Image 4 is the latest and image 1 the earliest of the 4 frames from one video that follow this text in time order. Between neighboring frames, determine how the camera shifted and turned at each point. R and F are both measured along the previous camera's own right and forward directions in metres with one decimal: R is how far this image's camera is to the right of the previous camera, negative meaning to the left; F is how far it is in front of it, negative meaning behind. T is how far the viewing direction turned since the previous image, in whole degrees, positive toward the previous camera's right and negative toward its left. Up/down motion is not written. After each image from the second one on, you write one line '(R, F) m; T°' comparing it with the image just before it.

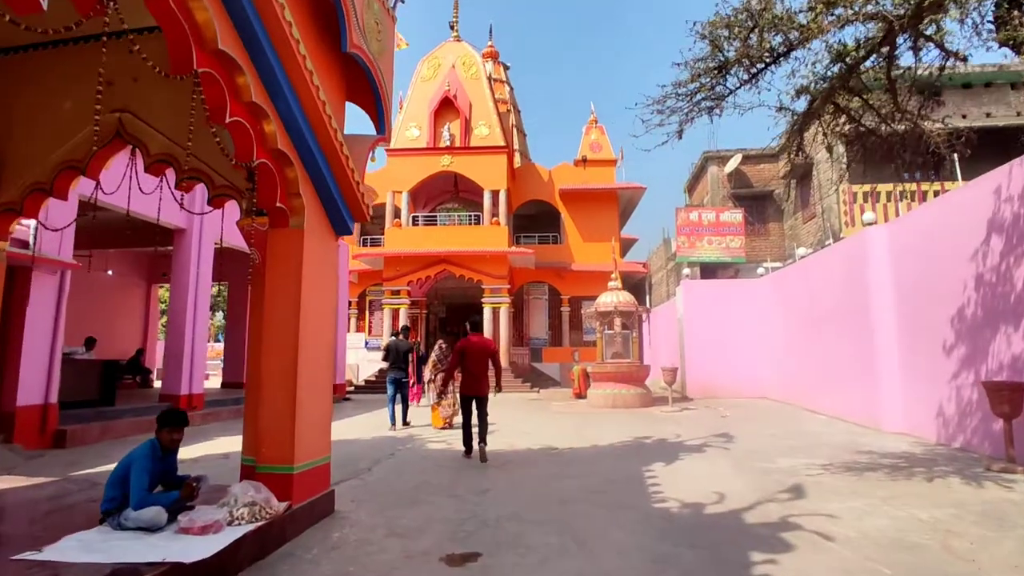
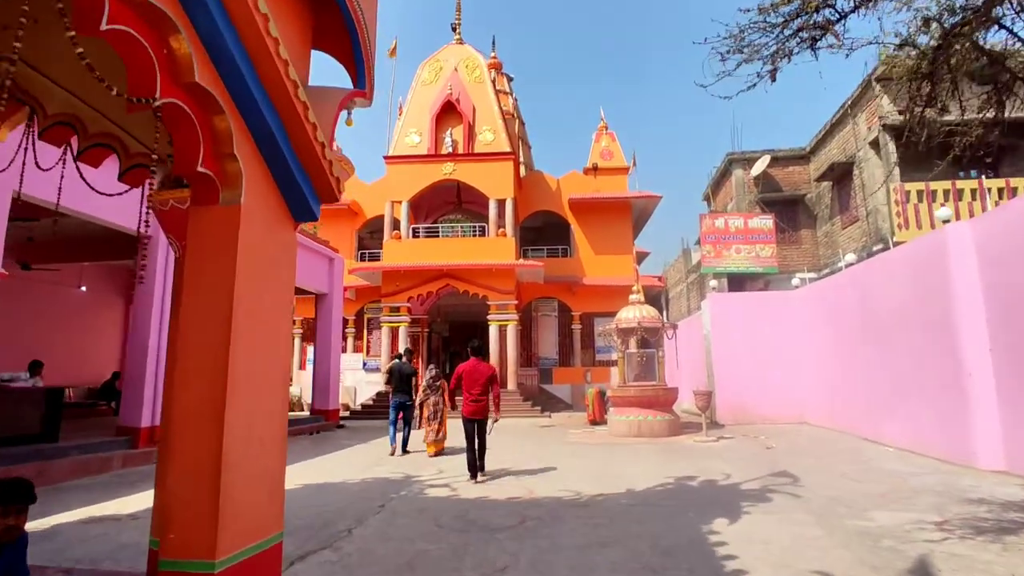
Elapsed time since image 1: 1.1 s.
(-0.1, +1.2) m; 0°
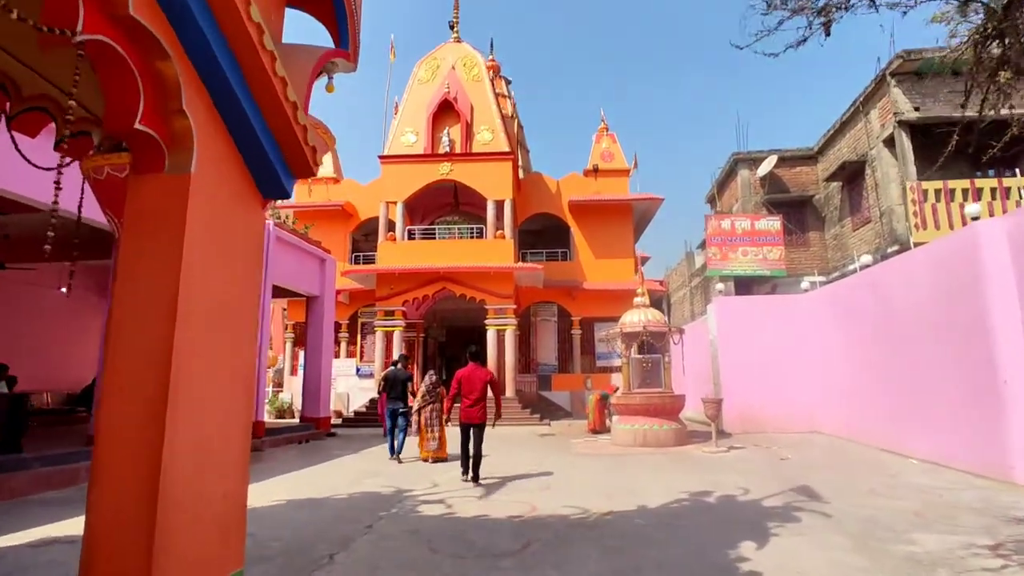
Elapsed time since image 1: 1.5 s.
(0.0, +0.5) m; 0°
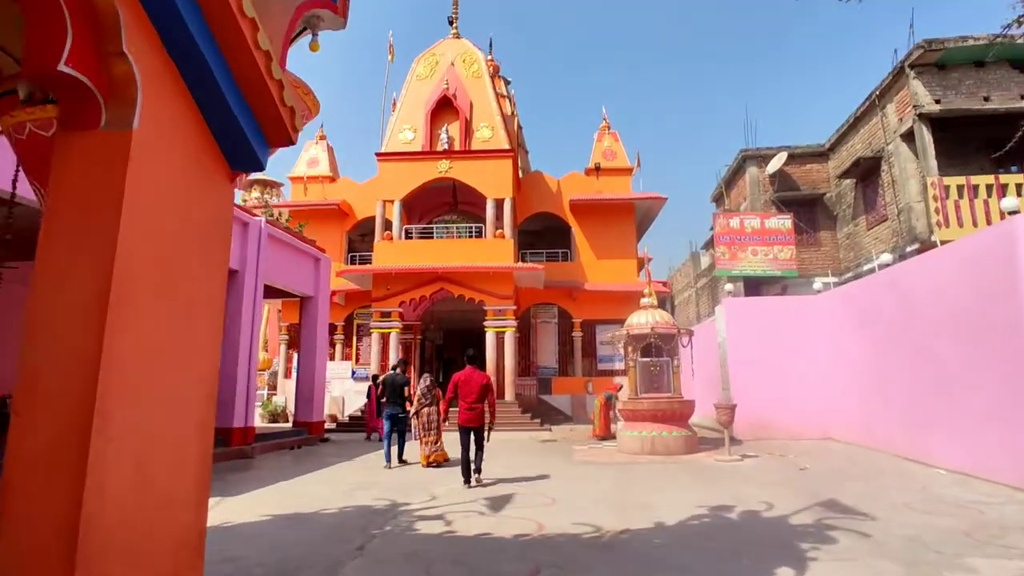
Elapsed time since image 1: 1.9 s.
(-0.1, +0.4) m; 0°
